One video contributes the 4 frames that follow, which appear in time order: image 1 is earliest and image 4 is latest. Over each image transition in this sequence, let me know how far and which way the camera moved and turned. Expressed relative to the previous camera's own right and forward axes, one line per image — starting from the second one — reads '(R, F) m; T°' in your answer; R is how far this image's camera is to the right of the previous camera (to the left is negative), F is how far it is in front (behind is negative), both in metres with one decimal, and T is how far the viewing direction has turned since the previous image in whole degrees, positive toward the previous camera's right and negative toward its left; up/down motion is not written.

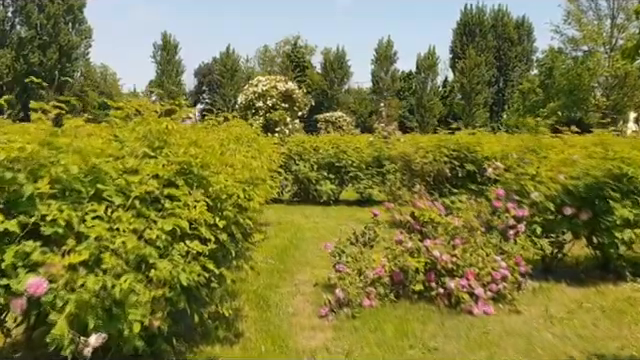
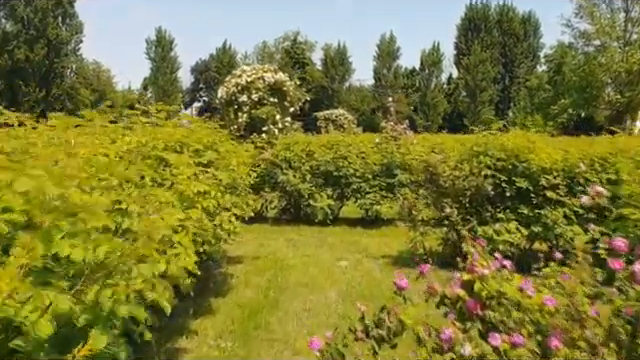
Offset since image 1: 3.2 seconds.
(+0.1, +2.4) m; 0°
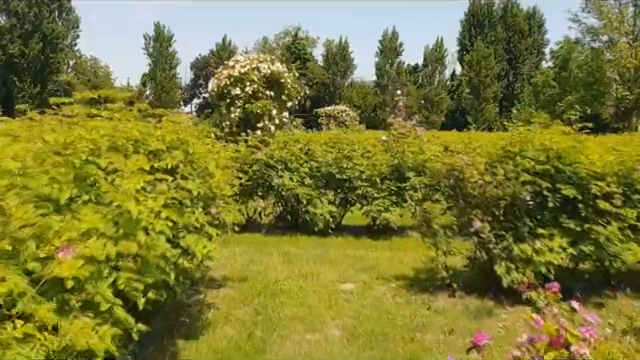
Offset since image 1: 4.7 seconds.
(0.0, +1.1) m; 0°
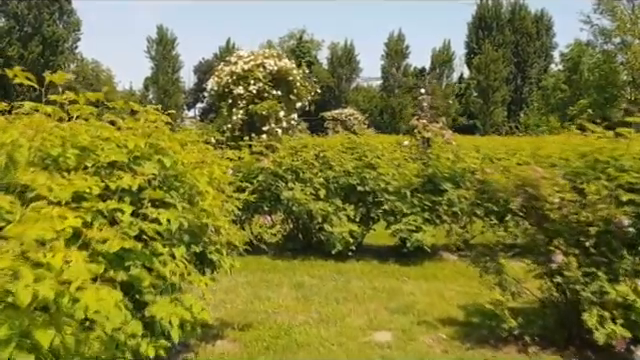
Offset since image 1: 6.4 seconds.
(-0.1, +1.2) m; 0°
